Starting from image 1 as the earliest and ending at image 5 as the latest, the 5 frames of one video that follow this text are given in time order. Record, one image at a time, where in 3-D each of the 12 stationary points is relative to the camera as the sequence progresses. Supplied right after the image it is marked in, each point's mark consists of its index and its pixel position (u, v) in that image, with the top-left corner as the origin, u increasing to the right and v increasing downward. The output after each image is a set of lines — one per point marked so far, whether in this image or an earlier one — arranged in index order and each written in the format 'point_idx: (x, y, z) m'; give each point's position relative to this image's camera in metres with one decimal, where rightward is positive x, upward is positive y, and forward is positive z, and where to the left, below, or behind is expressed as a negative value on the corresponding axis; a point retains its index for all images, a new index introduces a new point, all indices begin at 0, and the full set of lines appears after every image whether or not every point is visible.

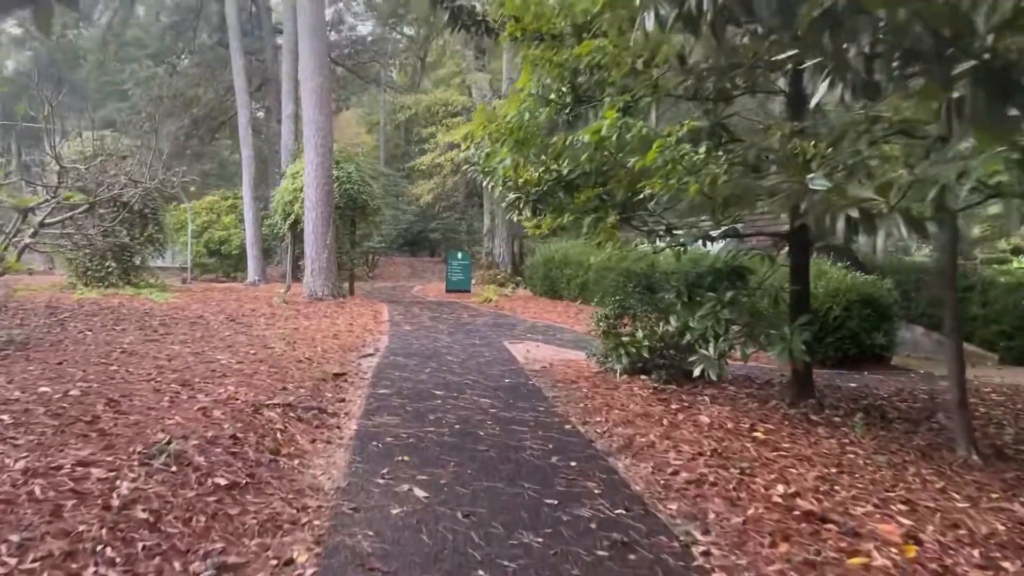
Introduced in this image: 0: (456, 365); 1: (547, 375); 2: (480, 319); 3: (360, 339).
0: (-0.5, -0.6, +7.5) m
1: (+0.3, -0.7, +7.1) m
2: (-0.4, -0.4, +11.9) m
3: (-1.4, -0.5, +8.8) m
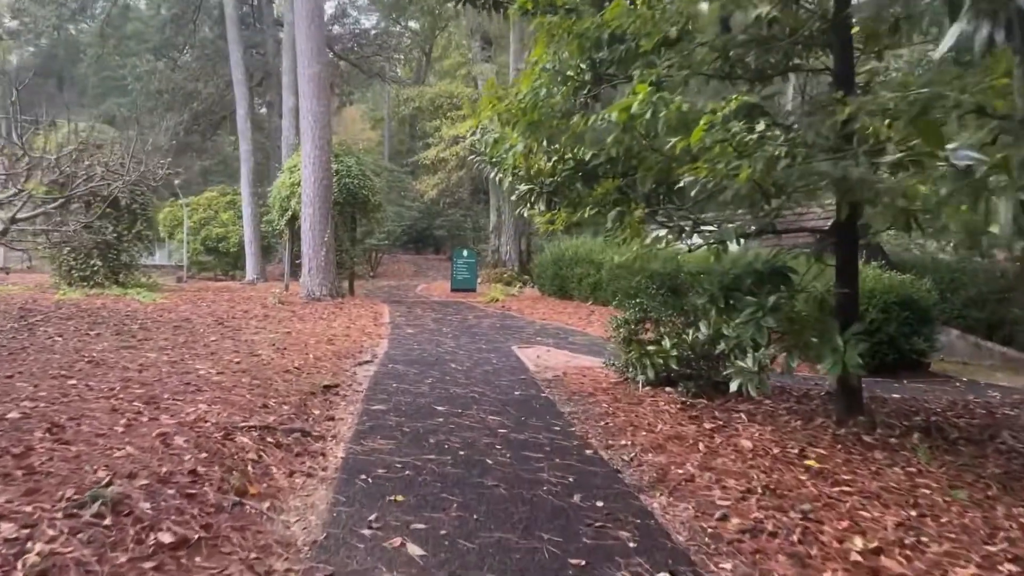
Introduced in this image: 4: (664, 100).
0: (-0.4, -0.6, +6.8) m
1: (+0.3, -0.7, +6.4) m
2: (-0.3, -0.4, +11.3) m
3: (-1.3, -0.5, +8.1) m
4: (+0.6, +0.8, +3.7) m
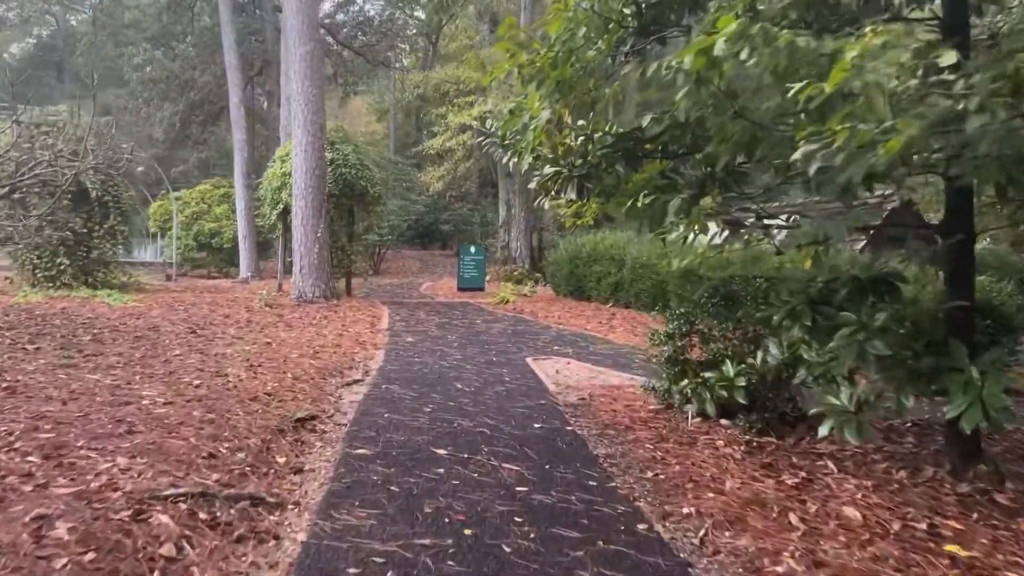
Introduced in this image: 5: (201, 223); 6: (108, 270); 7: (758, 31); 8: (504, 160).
0: (-0.3, -0.7, +5.7) m
1: (+0.4, -0.7, +5.2) m
2: (-0.2, -0.4, +10.1) m
3: (-1.2, -0.5, +7.0) m
4: (+0.7, +0.7, +2.6) m
5: (-6.4, +1.3, +19.0) m
6: (-4.8, +0.2, +10.9) m
7: (+0.7, +0.7, +2.5) m
8: (0.0, +0.8, +6.0) m
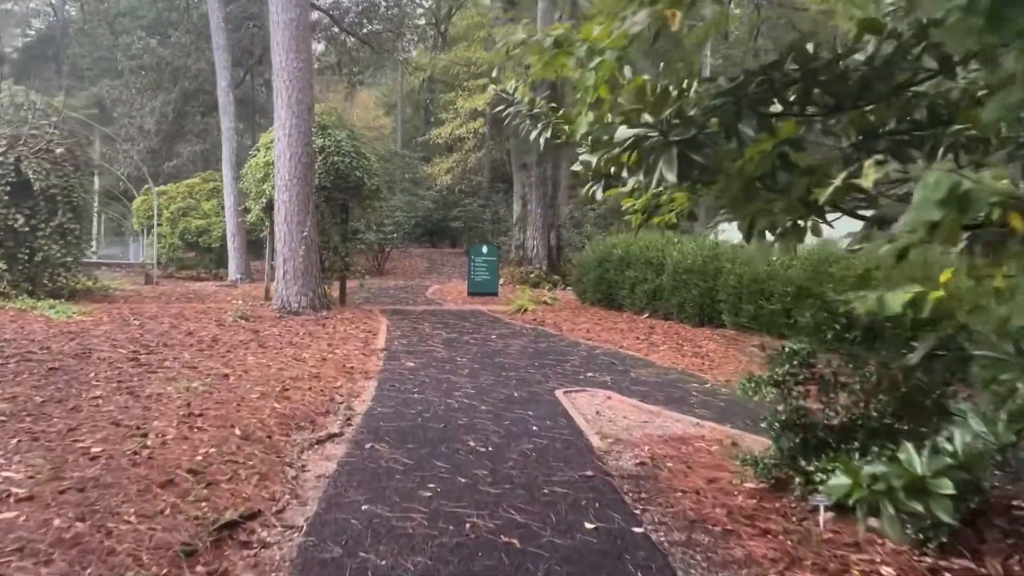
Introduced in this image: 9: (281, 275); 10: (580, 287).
0: (-0.1, -0.8, +4.0) m
1: (+0.6, -0.8, +3.6) m
2: (0.0, -0.5, +8.5) m
3: (-1.1, -0.6, +5.3) m
4: (+0.8, +0.6, +0.9) m
5: (-6.1, +1.3, +17.4) m
6: (-4.6, +0.1, +9.3) m
7: (+0.8, +0.6, +0.9) m
8: (+0.1, +0.7, +4.3) m
9: (-2.4, +0.1, +9.8) m
10: (+0.9, 0.0, +11.5) m
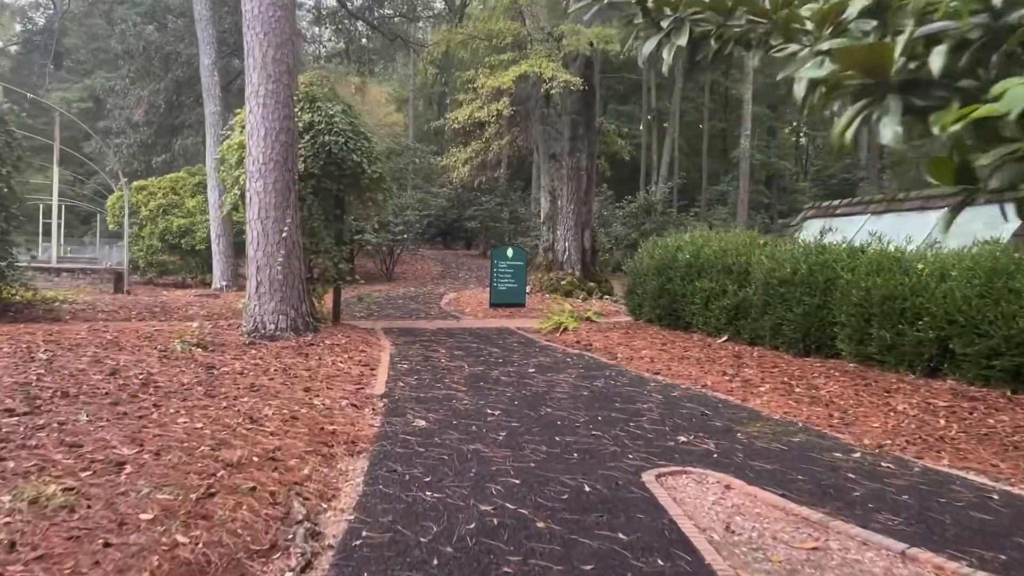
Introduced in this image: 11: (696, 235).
0: (+0.1, -0.9, +1.8) m
1: (+0.8, -1.0, +1.4) m
2: (+0.3, -0.6, +6.3) m
3: (-0.8, -0.8, +3.2) m
4: (+1.0, +0.5, -1.3) m
5: (-5.7, +1.1, +15.3) m
6: (-4.2, 0.0, +7.2) m
7: (+1.0, +0.5, -1.3) m
8: (+0.4, +0.6, +2.1) m
9: (-2.1, 0.0, +7.6) m
10: (+1.2, -0.1, +9.3) m
11: (+1.7, +0.5, +8.7) m
